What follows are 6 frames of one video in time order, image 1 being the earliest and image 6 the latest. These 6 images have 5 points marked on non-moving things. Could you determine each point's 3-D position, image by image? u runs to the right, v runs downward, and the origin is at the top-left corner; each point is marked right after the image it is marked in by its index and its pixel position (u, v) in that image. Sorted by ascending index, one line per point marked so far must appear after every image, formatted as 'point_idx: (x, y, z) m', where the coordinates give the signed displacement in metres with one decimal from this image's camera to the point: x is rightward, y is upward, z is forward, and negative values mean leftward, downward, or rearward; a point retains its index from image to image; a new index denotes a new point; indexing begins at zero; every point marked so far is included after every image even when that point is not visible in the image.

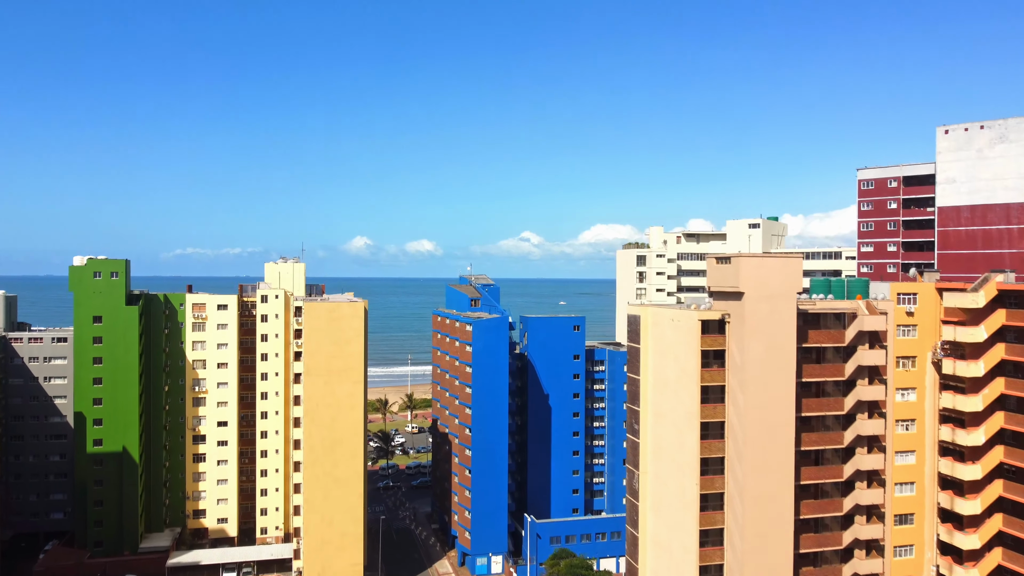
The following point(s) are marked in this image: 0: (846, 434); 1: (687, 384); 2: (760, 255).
0: (+9.4, -4.1, +18.7) m
1: (+4.8, -2.7, +18.1) m
2: (+6.4, +0.9, +17.0) m
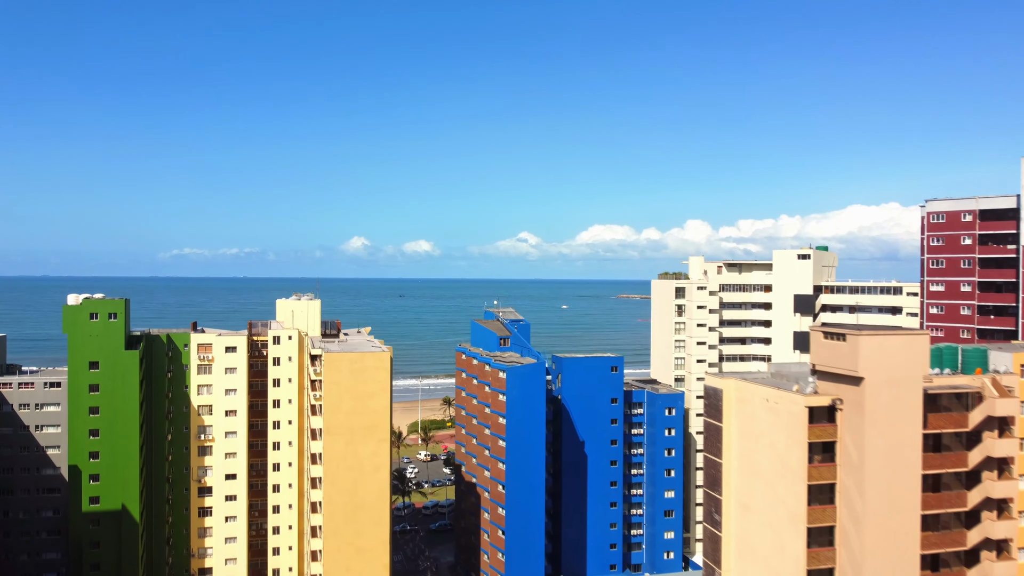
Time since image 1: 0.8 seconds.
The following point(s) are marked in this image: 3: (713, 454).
0: (+11.0, -5.9, +16.0) m
1: (+6.4, -4.5, +15.4) m
2: (+8.0, -1.0, +14.3) m
3: (+5.4, -4.5, +17.9) m
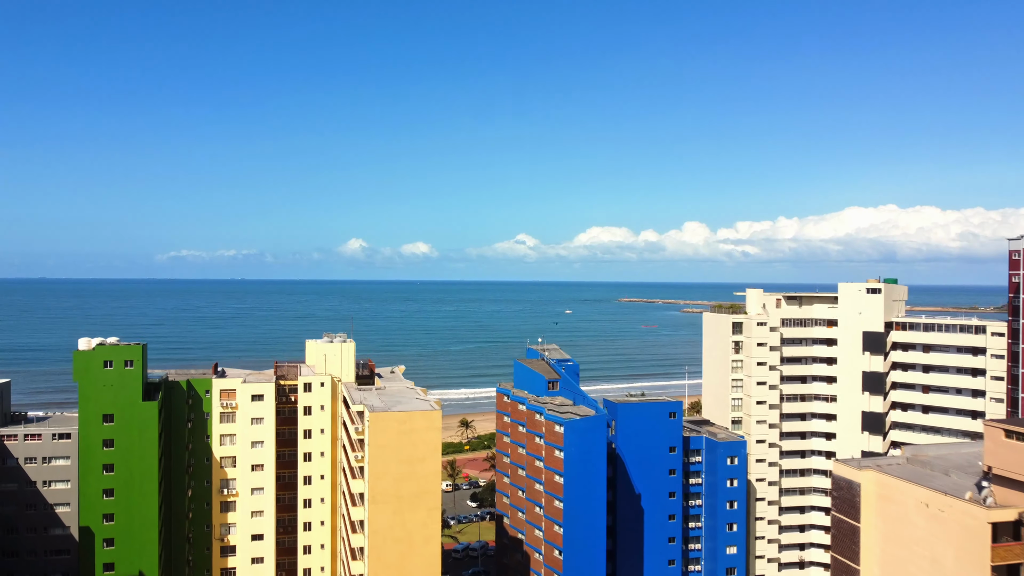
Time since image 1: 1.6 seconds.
0: (+13.3, -7.6, +13.4) m
1: (+8.7, -6.2, +12.9) m
2: (+10.3, -2.7, +11.8) m
3: (+7.7, -6.2, +15.3) m
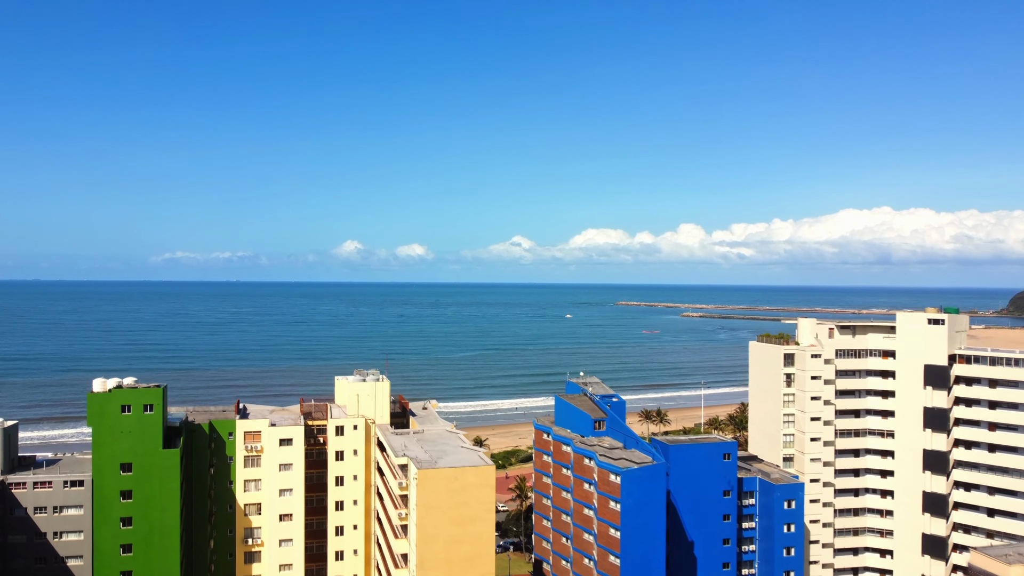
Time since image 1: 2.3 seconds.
0: (+15.3, -9.0, +11.6) m
1: (+10.7, -7.5, +11.0) m
2: (+12.2, -4.0, +9.9) m
3: (+9.6, -7.5, +13.4) m
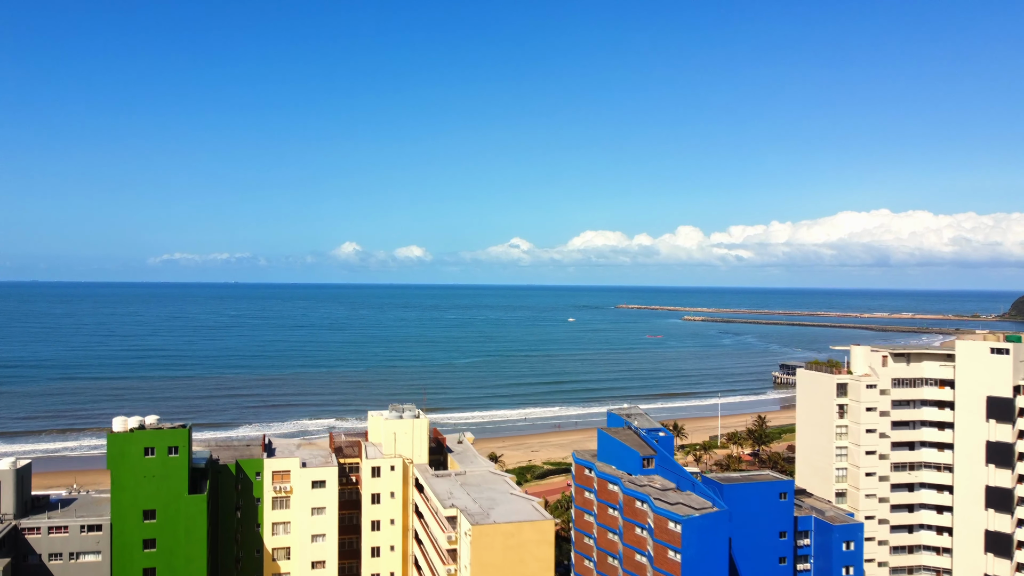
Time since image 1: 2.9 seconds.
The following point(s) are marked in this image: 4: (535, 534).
0: (+17.0, -10.1, +10.0) m
1: (+12.4, -8.7, +9.4) m
2: (+14.0, -5.1, +8.4) m
3: (+11.4, -8.7, +11.8) m
4: (+0.6, -7.1, +18.9) m
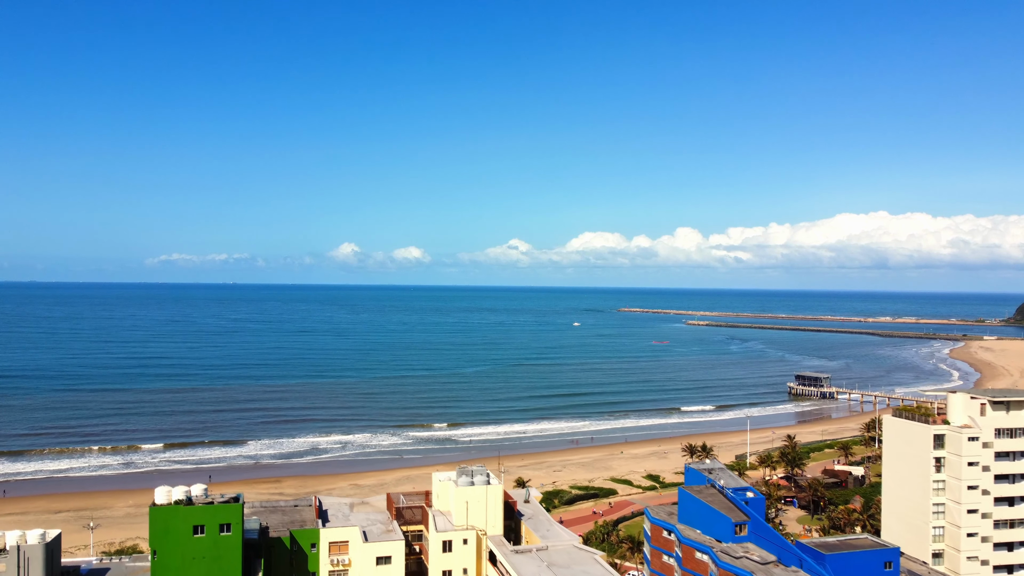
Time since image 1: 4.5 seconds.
0: (+19.9, -11.8, +7.6) m
1: (+15.3, -10.4, +7.0) m
2: (+16.9, -6.8, +6.0) m
3: (+14.2, -10.4, +9.4) m
4: (+3.5, -8.8, +16.5) m
